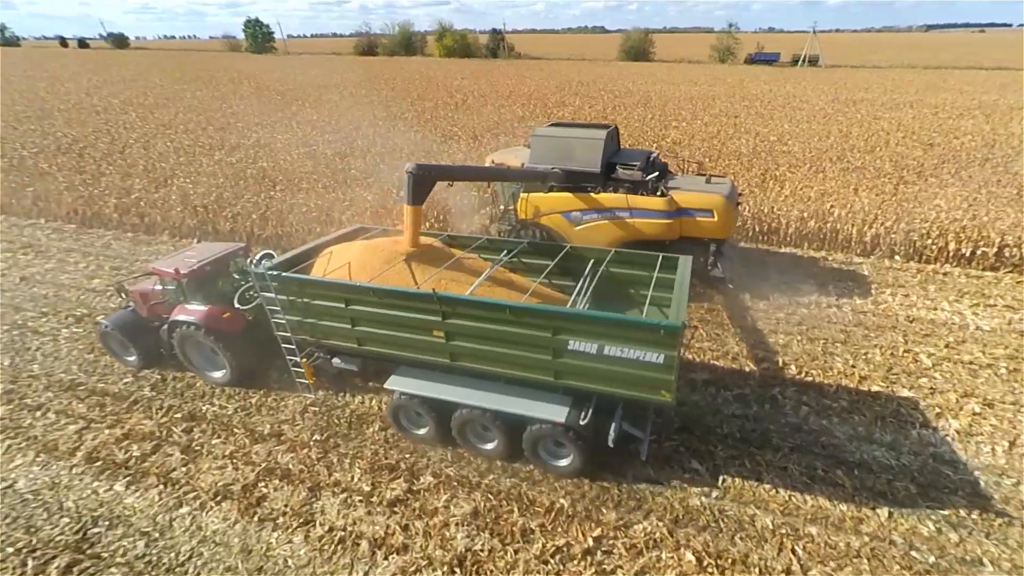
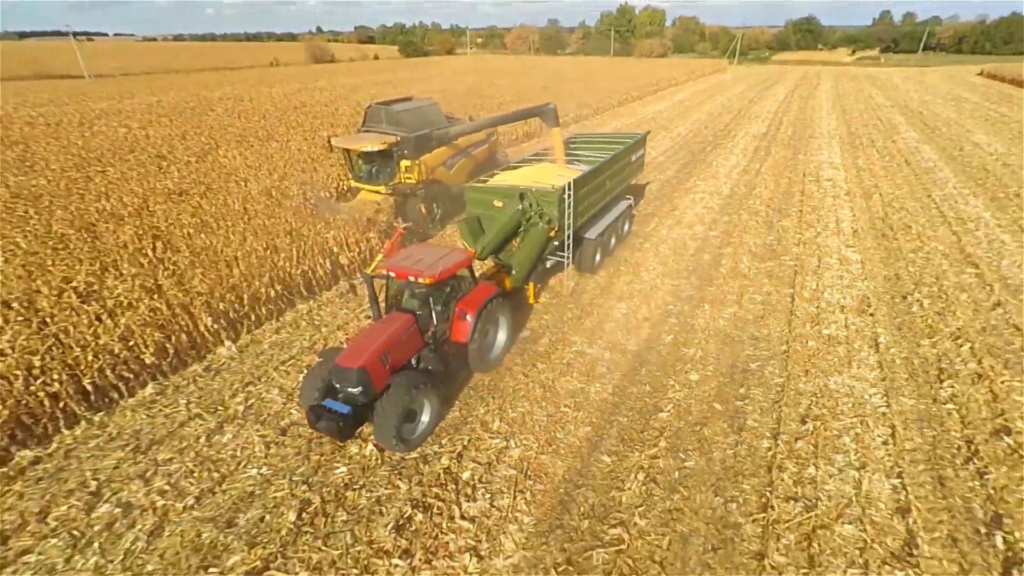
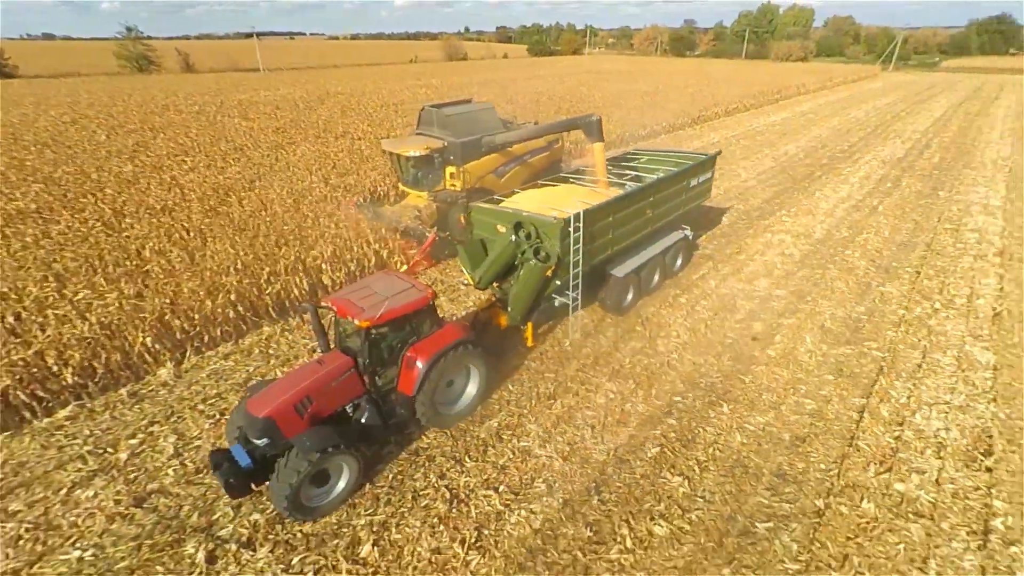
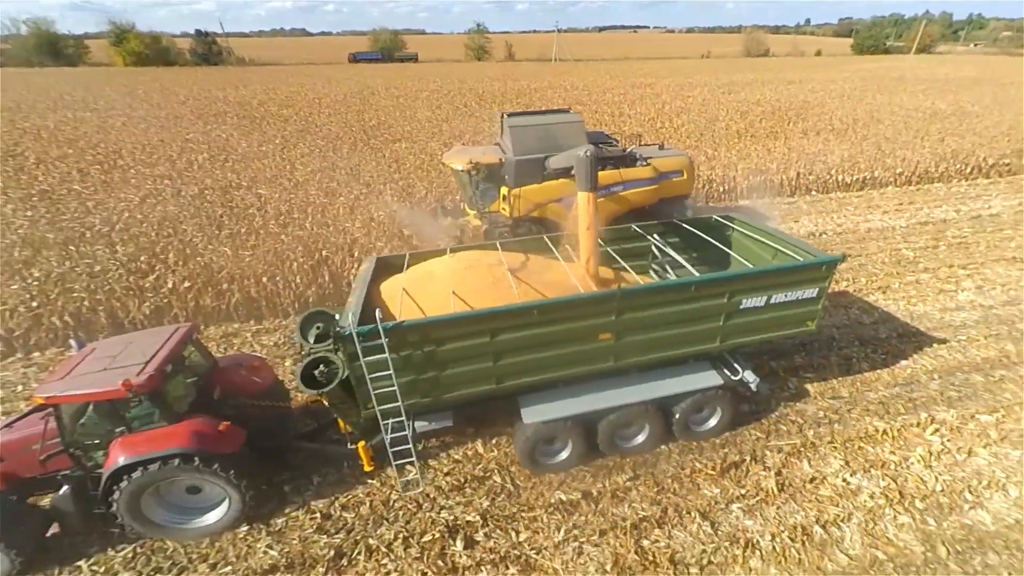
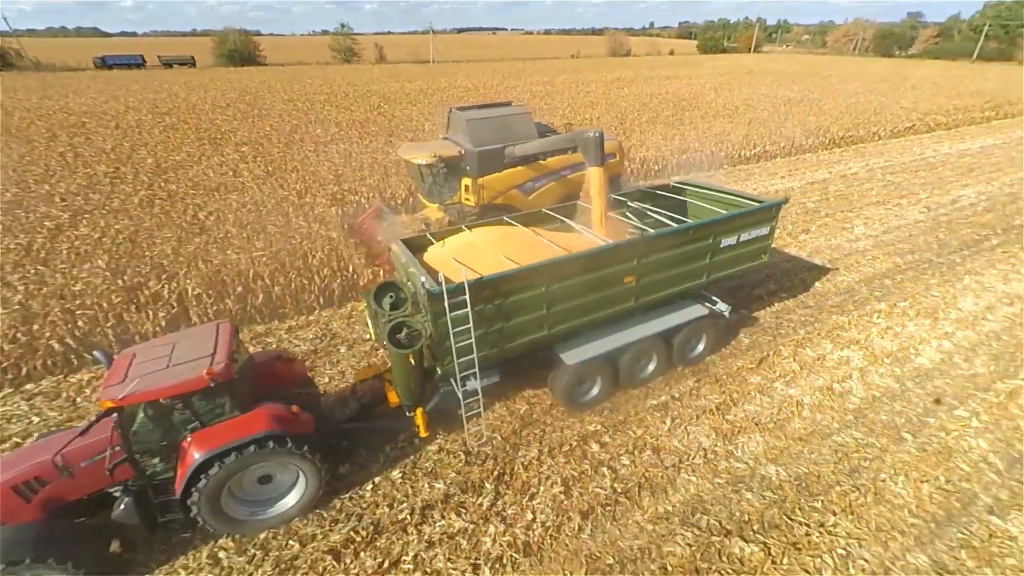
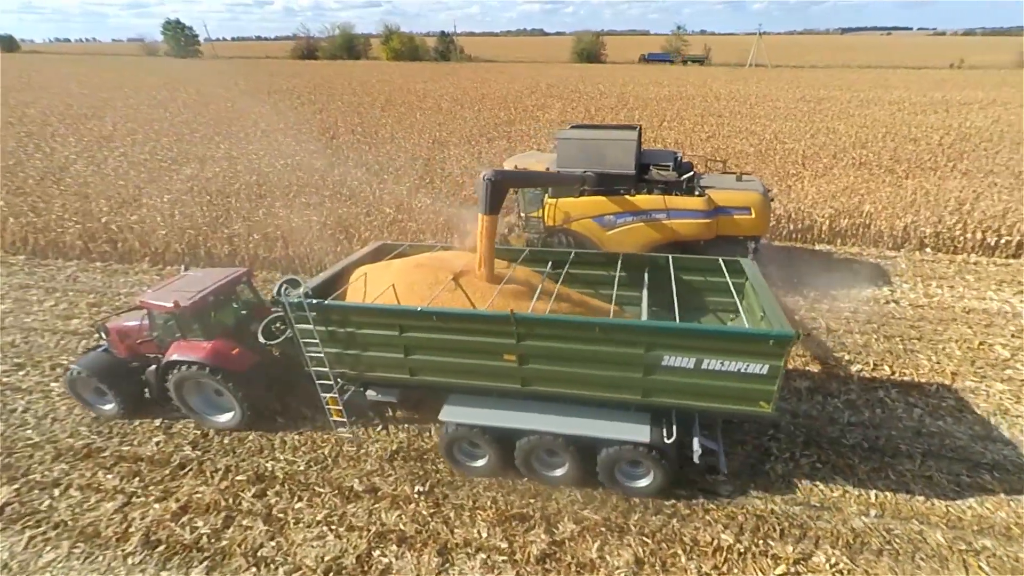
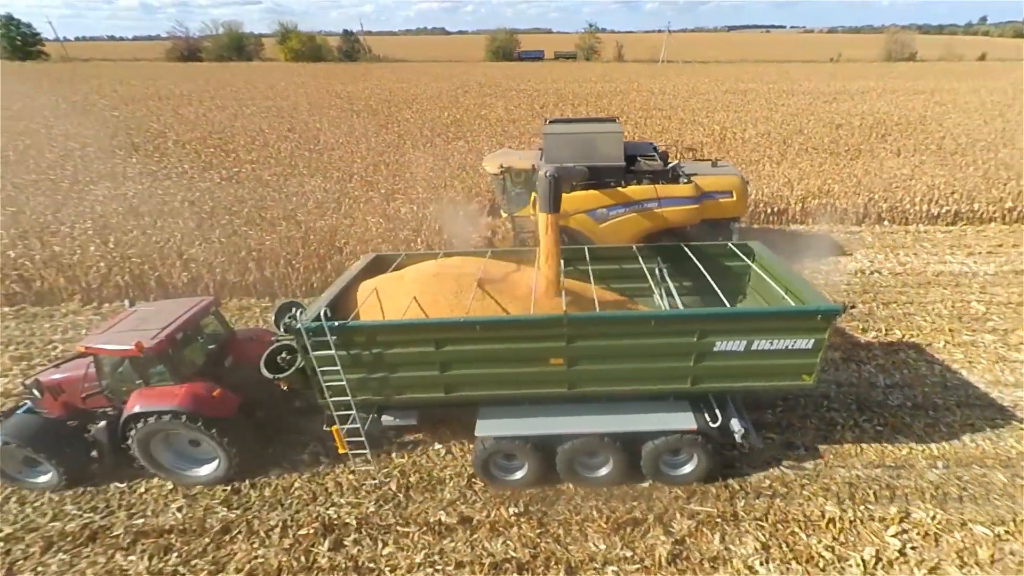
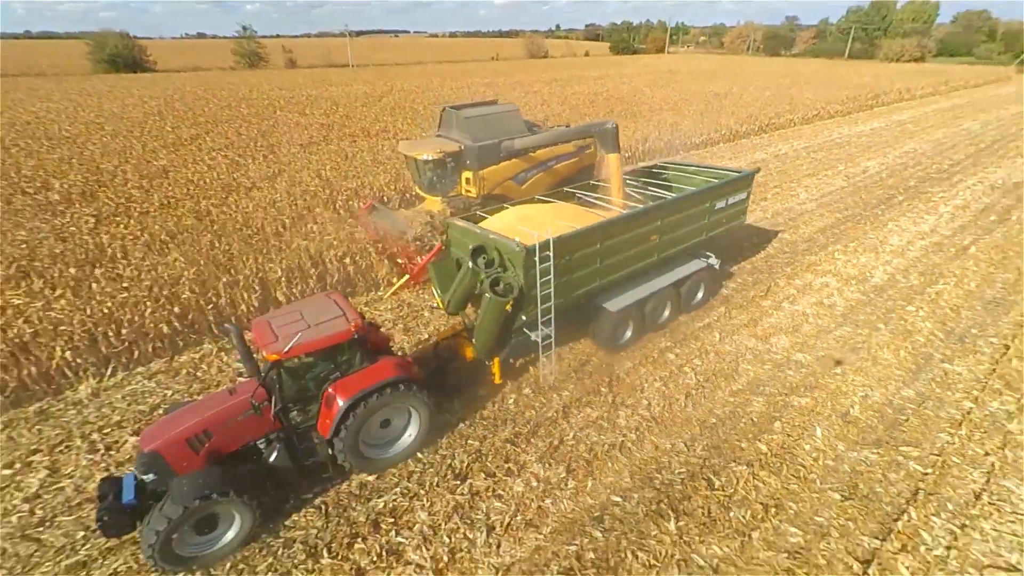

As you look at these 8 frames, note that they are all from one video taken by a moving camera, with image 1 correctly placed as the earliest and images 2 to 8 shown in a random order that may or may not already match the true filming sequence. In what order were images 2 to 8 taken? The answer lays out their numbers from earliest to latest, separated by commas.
6, 7, 4, 5, 8, 3, 2
